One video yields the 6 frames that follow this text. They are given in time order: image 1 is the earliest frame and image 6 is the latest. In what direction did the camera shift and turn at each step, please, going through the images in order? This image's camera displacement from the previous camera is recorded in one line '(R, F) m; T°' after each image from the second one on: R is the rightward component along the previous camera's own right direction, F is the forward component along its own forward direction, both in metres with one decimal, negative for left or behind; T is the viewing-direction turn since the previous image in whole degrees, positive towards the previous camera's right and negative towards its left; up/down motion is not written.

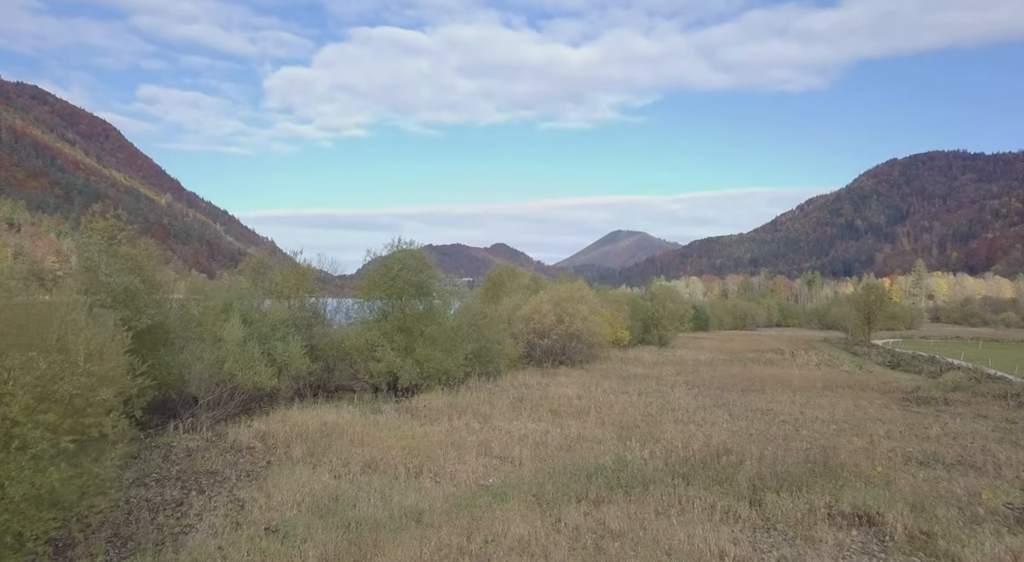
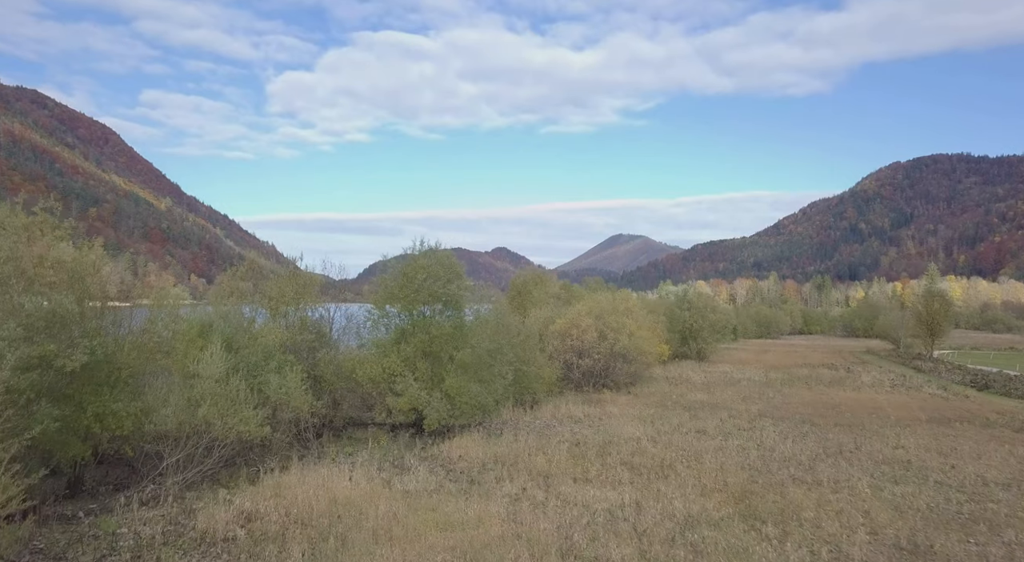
(-2.2, +6.9) m; 0°
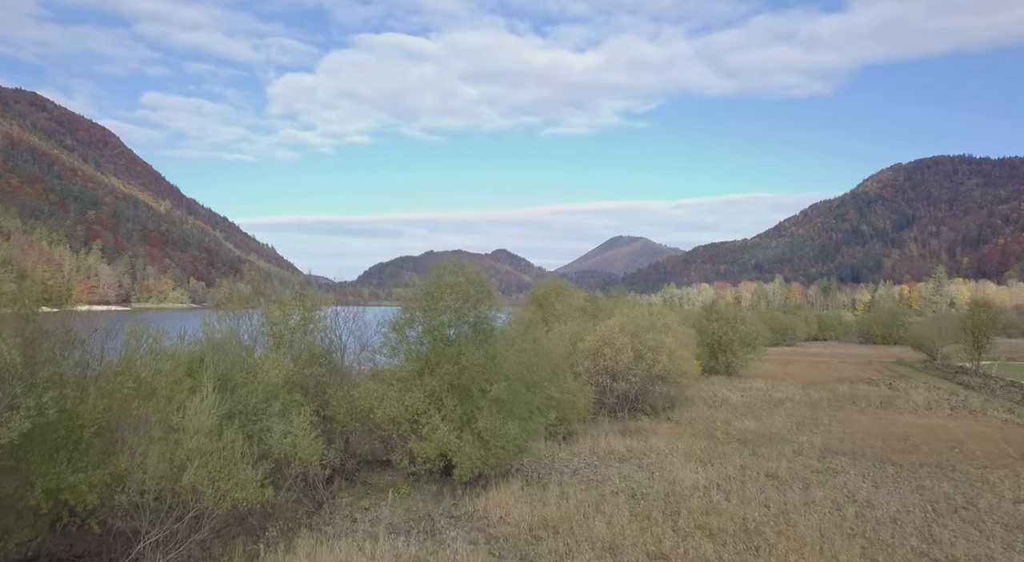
(-1.6, +4.1) m; 0°
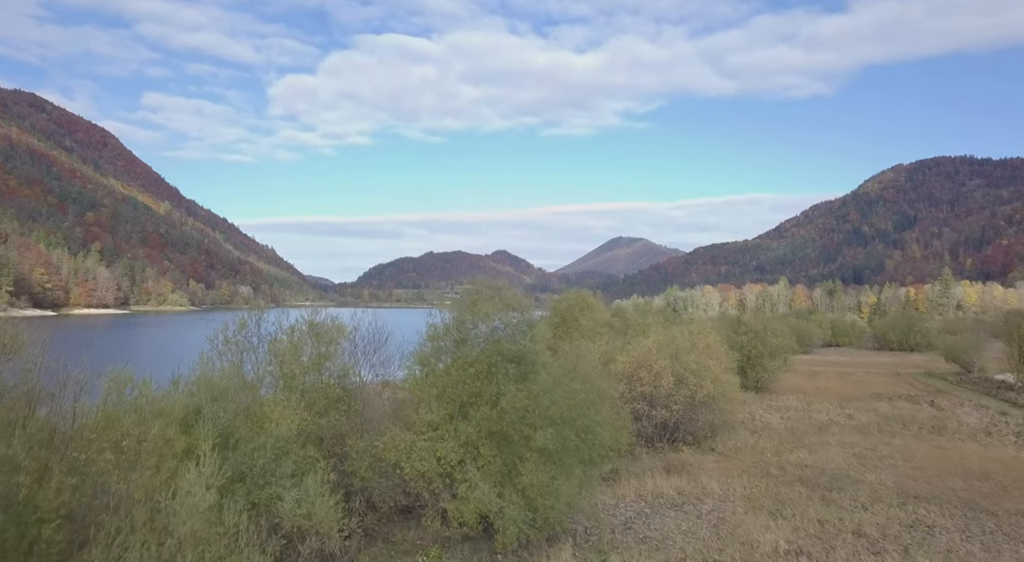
(-1.6, +3.5) m; 0°
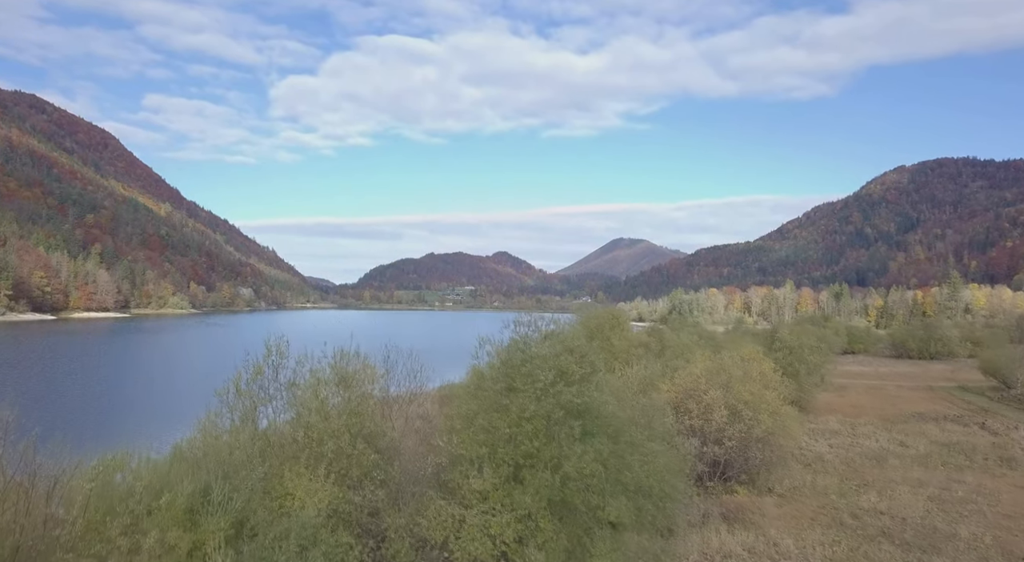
(-1.8, +3.4) m; 0°
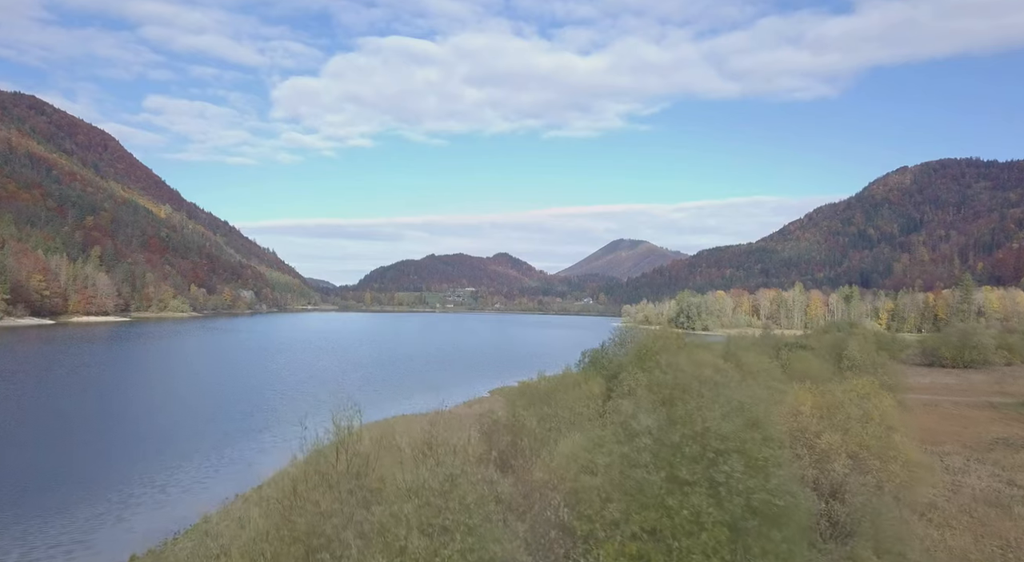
(-3.2, +5.4) m; 0°
